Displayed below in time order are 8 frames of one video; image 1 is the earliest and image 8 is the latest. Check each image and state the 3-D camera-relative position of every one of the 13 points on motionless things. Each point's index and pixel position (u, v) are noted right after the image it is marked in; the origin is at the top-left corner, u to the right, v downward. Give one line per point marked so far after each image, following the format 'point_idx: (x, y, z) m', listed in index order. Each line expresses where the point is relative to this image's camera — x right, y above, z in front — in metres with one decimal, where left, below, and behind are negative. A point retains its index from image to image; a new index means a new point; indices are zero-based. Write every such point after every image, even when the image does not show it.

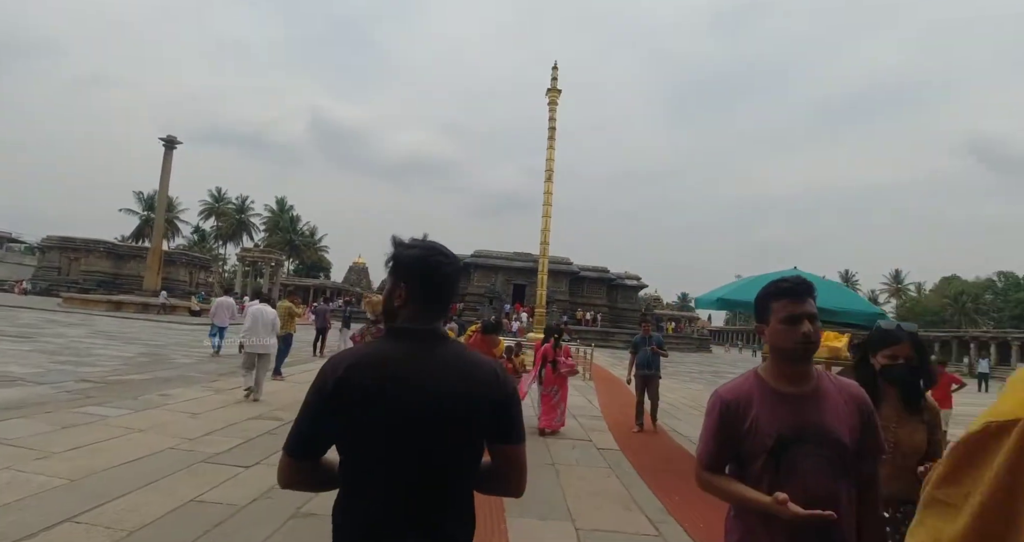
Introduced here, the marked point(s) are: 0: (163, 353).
0: (-8.0, -1.8, +11.8) m
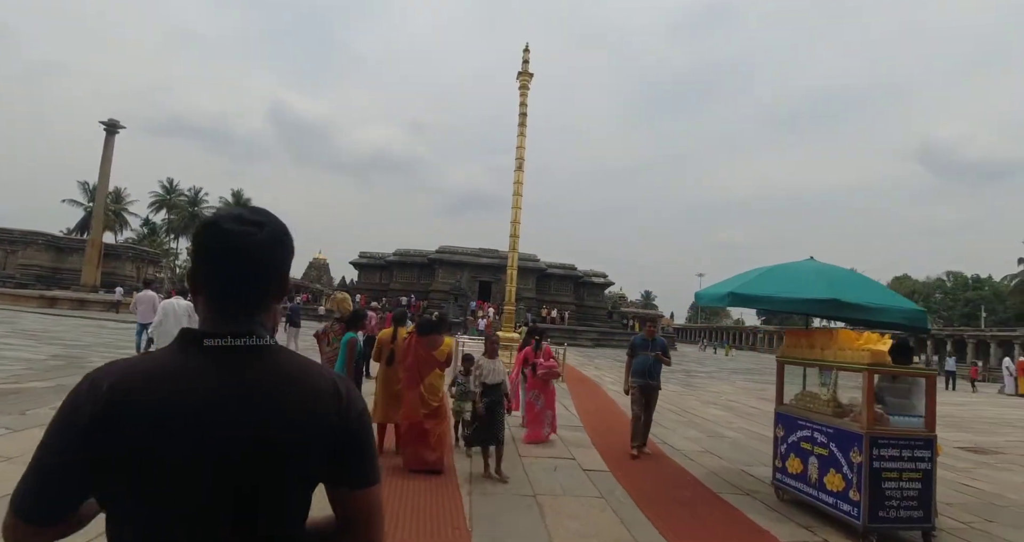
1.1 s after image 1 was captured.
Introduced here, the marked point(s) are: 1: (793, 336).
0: (-8.6, -1.6, +10.3) m
1: (+2.9, -0.7, +5.3) m
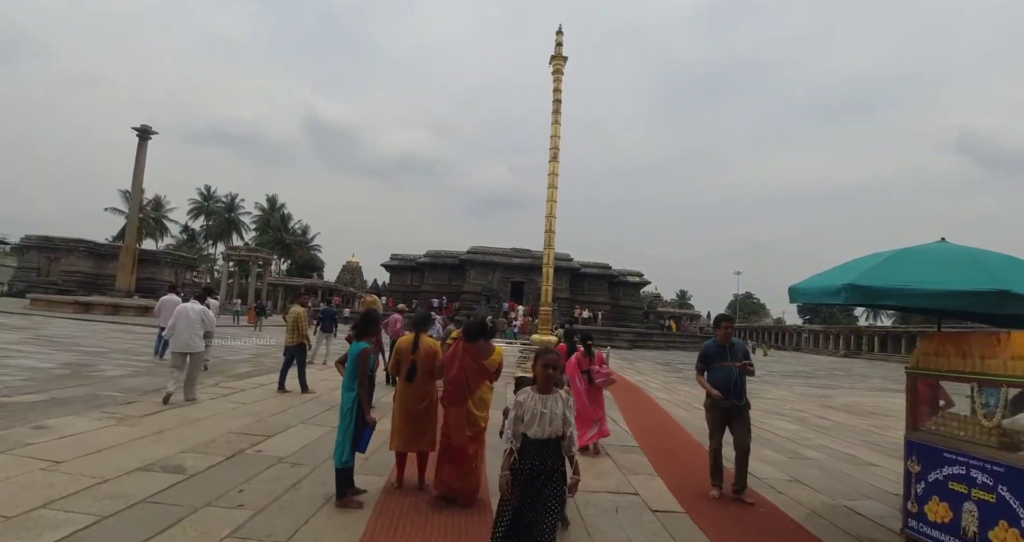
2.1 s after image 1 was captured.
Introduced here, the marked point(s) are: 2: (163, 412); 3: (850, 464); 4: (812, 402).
0: (-7.9, -1.7, +9.7) m
1: (+3.3, -0.6, +4.1) m
2: (-4.2, -1.6, +6.2) m
3: (+4.5, -2.6, +6.8) m
4: (+7.8, -3.4, +13.3) m
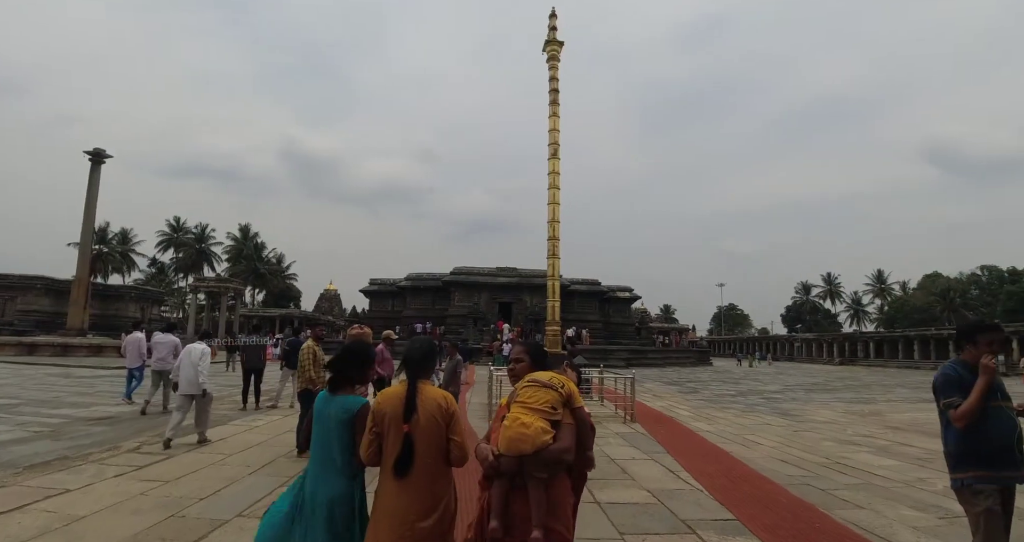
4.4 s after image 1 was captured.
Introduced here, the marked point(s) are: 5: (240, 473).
0: (-7.7, -2.1, +7.5) m
1: (+3.7, -0.4, +2.3) m
2: (-3.9, -1.8, +4.1) m
3: (+4.8, -2.4, +5.0) m
4: (+7.9, -3.4, +11.6) m
5: (-2.9, -2.2, +5.5) m
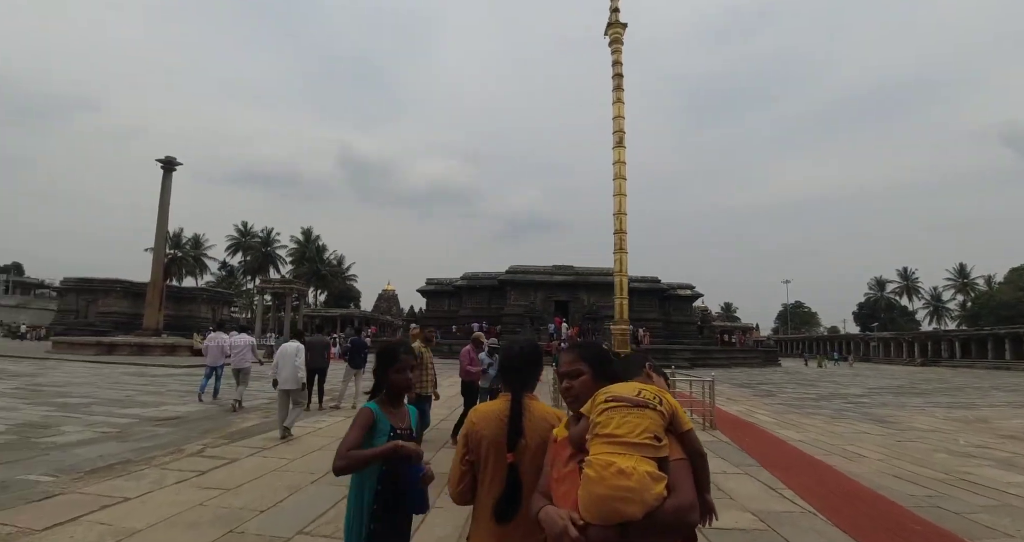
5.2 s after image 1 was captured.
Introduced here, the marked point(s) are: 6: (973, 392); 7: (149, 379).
0: (-6.7, -2.2, +7.6) m
1: (+4.1, -0.2, +1.3) m
2: (-3.3, -1.8, +3.9) m
3: (+5.5, -2.3, +3.9) m
4: (+9.3, -3.2, +10.1) m
5: (-2.1, -2.1, +5.2) m
6: (+17.5, -4.6, +19.3) m
7: (-10.5, -3.1, +15.0) m
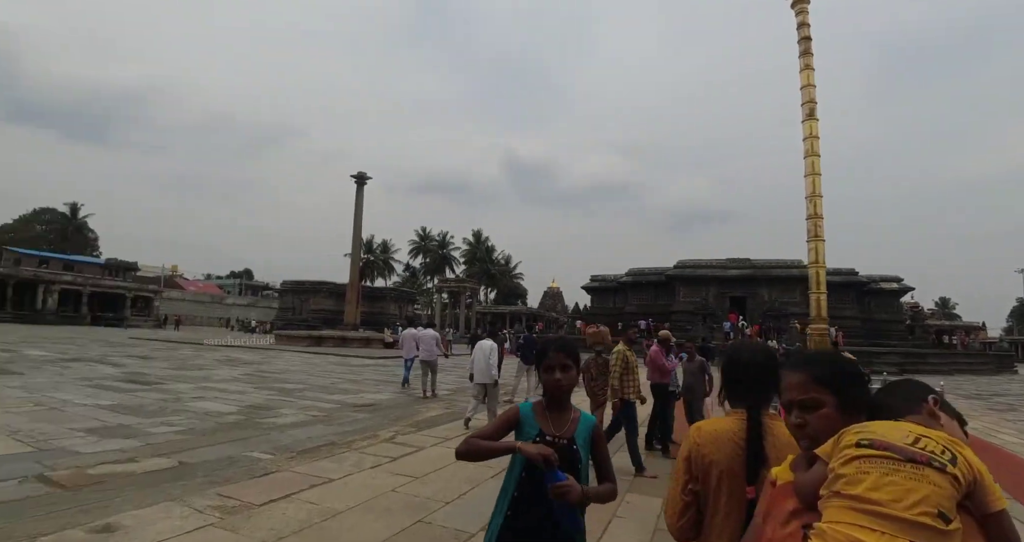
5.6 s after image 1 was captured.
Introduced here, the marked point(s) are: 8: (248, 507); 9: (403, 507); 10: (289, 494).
0: (-3.9, -2.2, +8.9) m
1: (+4.4, -0.1, -0.4) m
2: (-1.8, -1.8, +4.3) m
3: (+6.6, -2.1, +1.6) m
4: (+12.1, -2.8, +6.4) m
5: (-0.3, -2.1, +5.2) m
6: (+22.7, -3.9, +12.7) m
7: (-5.4, -3.2, +17.0) m
8: (-1.9, -1.7, +3.6) m
9: (-0.9, -1.9, +4.2) m
10: (-1.8, -1.8, +4.0) m
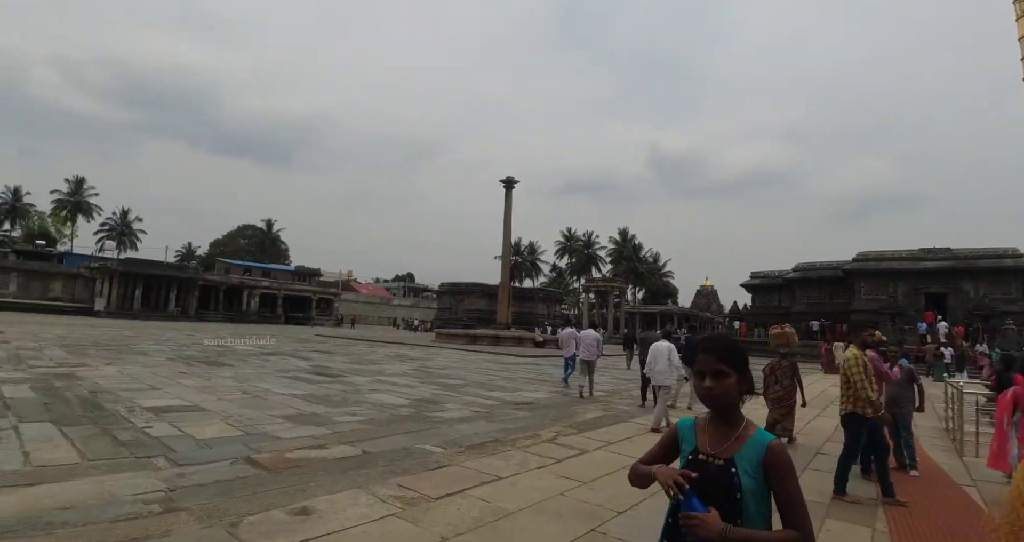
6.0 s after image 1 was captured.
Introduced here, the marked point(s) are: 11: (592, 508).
0: (-1.2, -2.2, +9.2) m
1: (+4.3, +0.2, -1.9) m
2: (-0.4, -1.7, +4.3) m
3: (+7.0, -1.8, -0.6) m
4: (+13.6, -2.4, +2.6) m
5: (+1.3, -2.0, +4.7) m
6: (+25.5, -3.1, +5.7) m
7: (-0.3, -3.2, +17.5) m
8: (-0.6, -1.6, +3.6) m
9: (+0.5, -1.8, +3.9) m
10: (-0.4, -1.7, +4.0) m
11: (+0.6, -1.9, +4.0) m
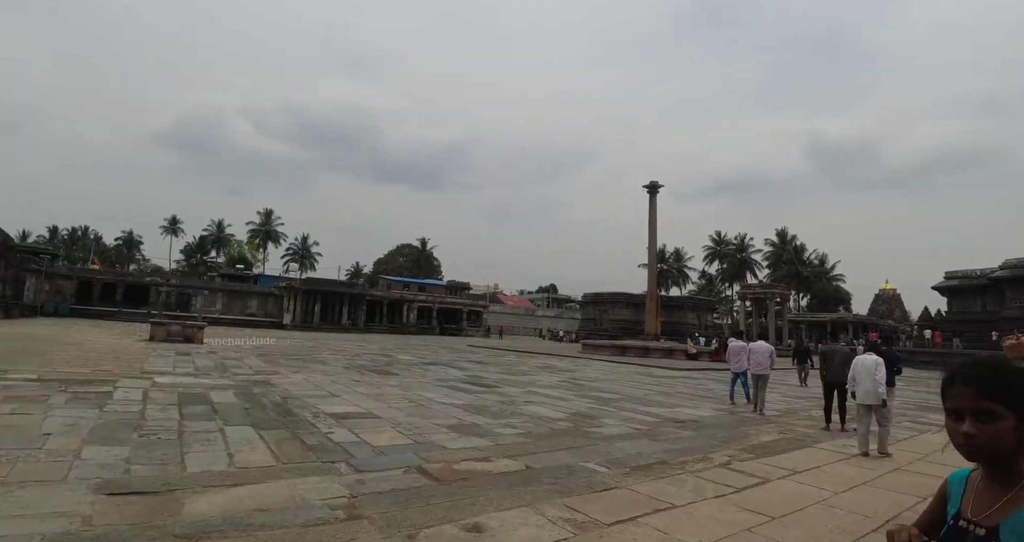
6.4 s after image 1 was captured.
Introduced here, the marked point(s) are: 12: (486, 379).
0: (+1.5, -2.4, +8.8) m
1: (+3.7, +0.4, -3.2) m
2: (+1.0, -1.7, +3.9) m
3: (+6.8, -1.4, -2.7) m
4: (+14.0, -1.8, -1.4) m
5: (+2.7, -1.9, +3.8) m
6: (+26.4, -2.2, -1.5) m
7: (+4.5, -3.5, +16.5) m
8: (+0.6, -1.6, +3.3) m
9: (+1.7, -1.8, +3.3) m
10: (+0.8, -1.7, +3.6) m
11: (+1.8, -1.9, +3.4) m
12: (-0.6, -2.5, +11.7) m
